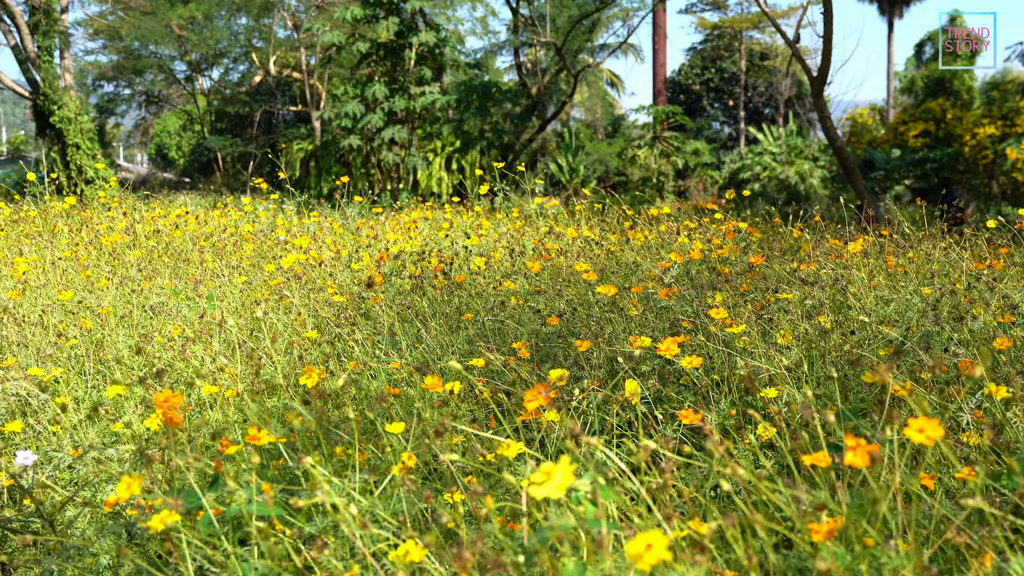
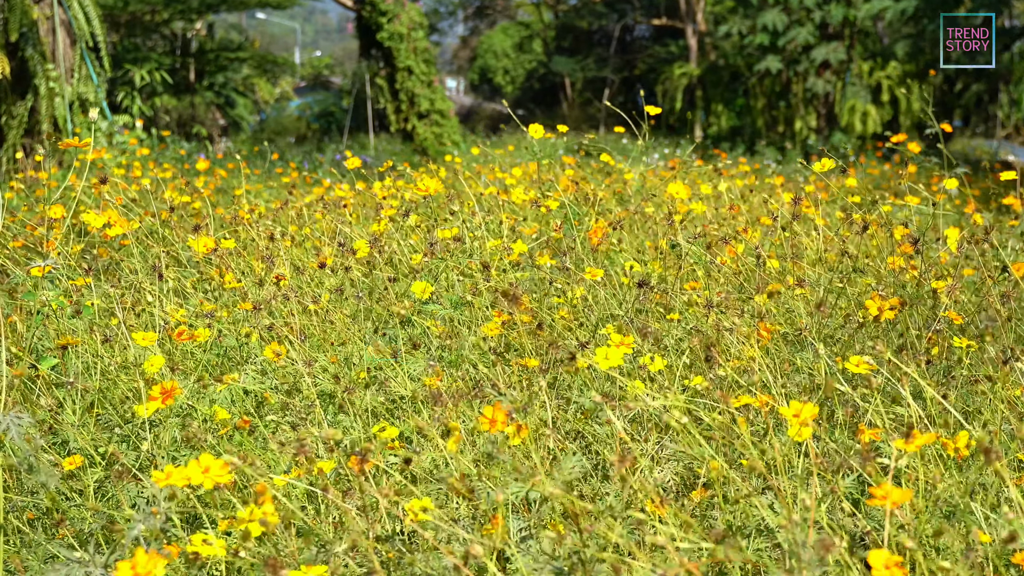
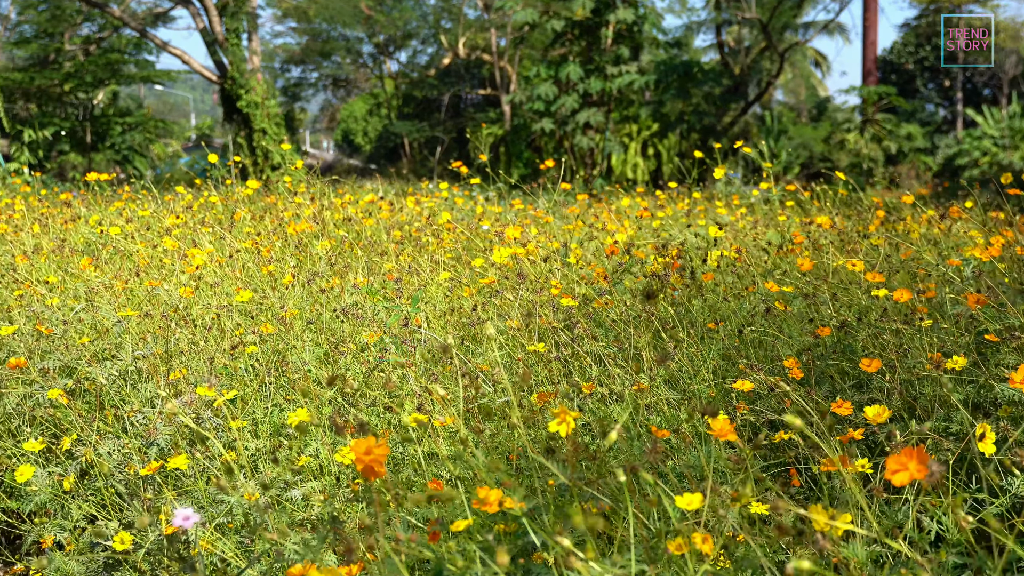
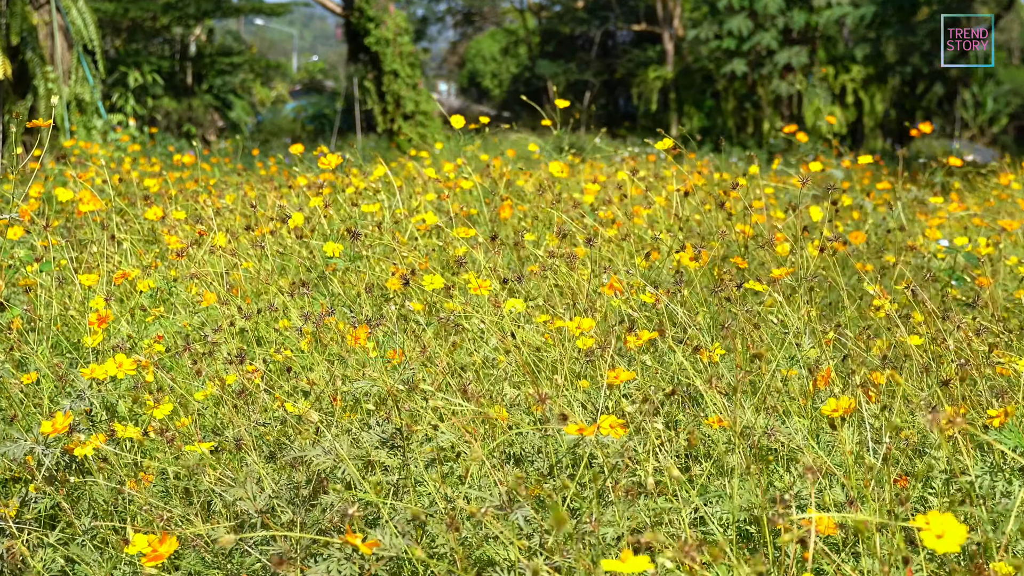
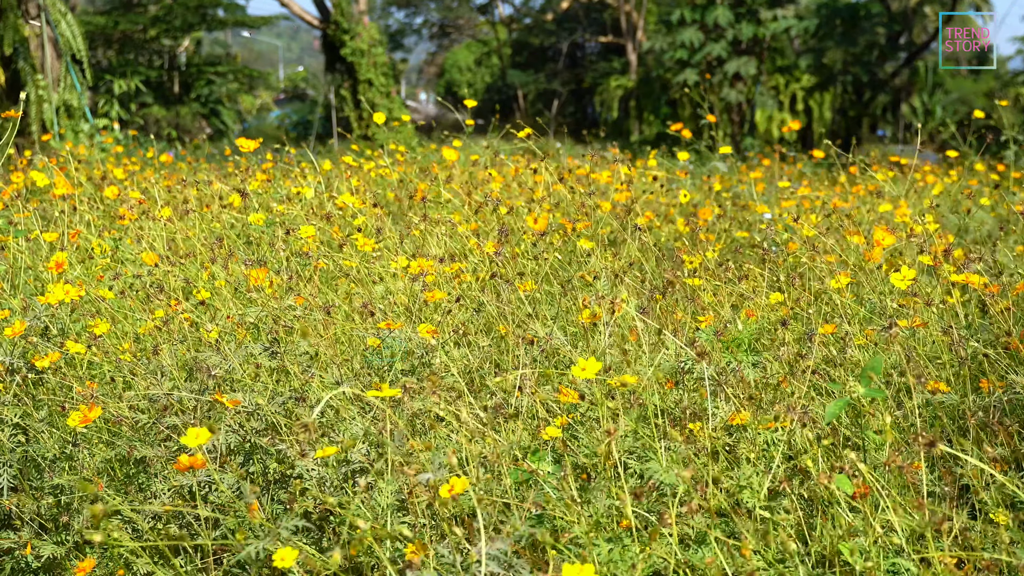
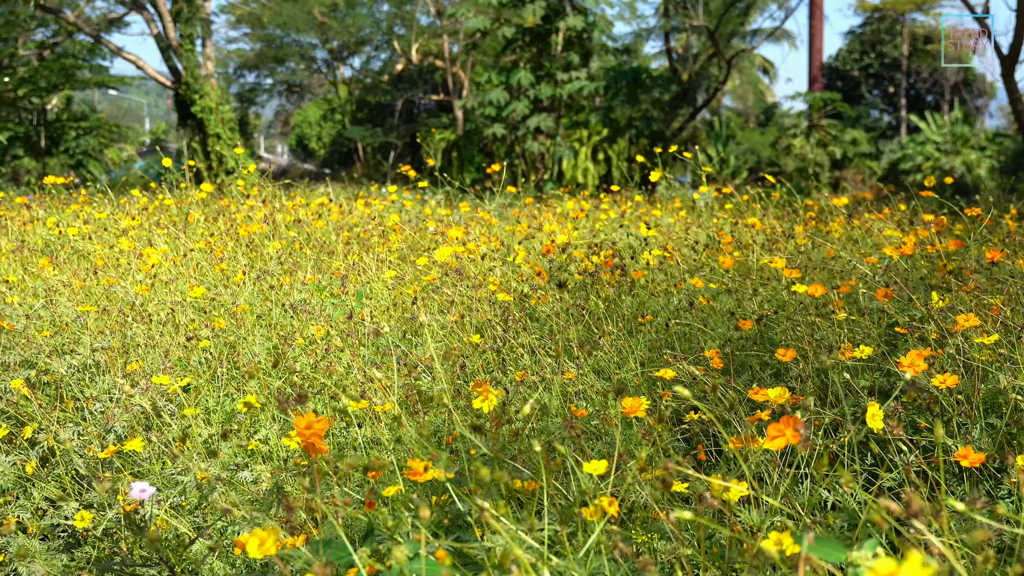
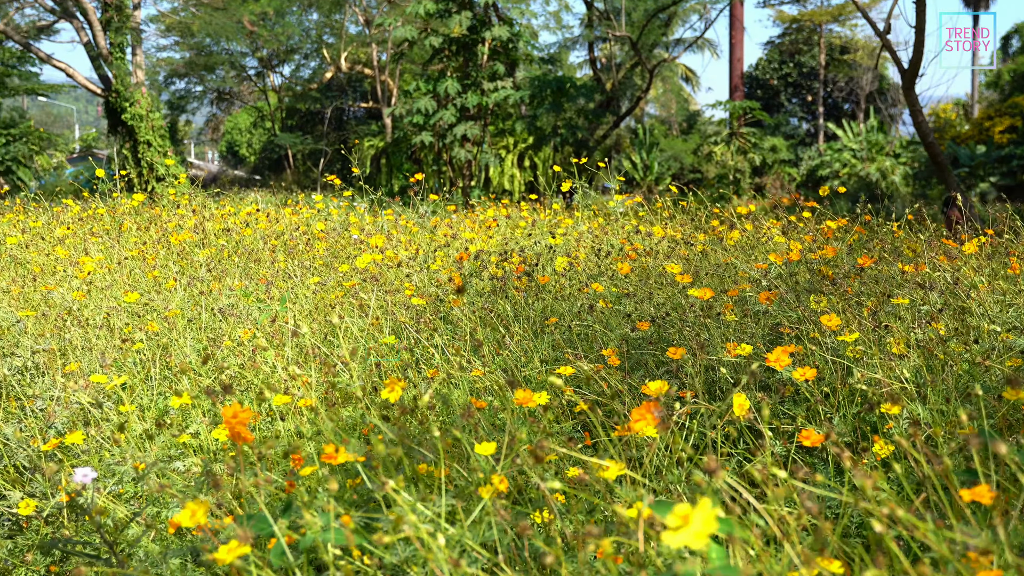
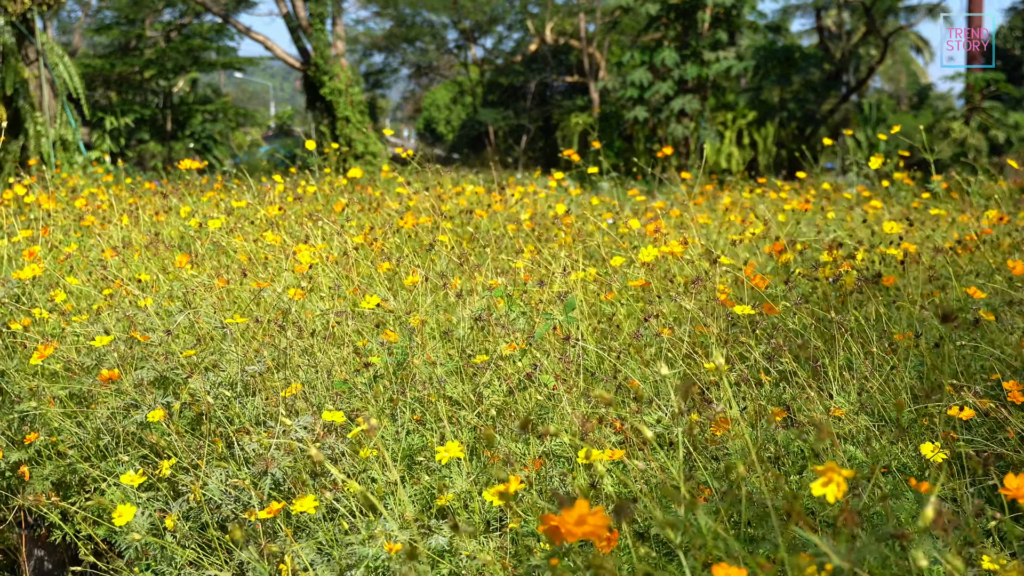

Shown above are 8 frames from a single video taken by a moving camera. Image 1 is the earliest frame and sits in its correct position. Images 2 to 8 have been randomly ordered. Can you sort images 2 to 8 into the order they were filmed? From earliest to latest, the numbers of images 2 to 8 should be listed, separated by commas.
7, 6, 3, 8, 5, 4, 2
